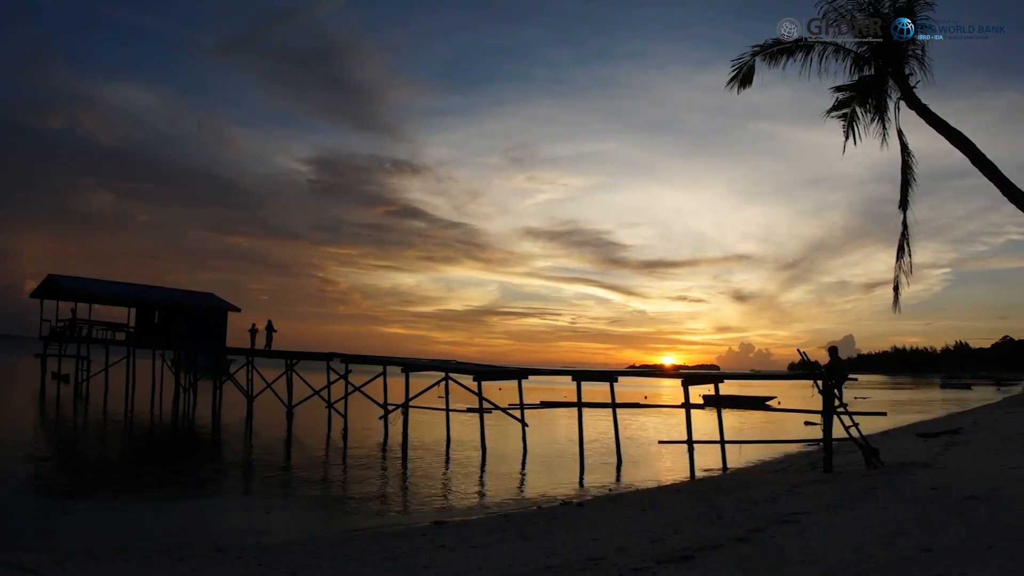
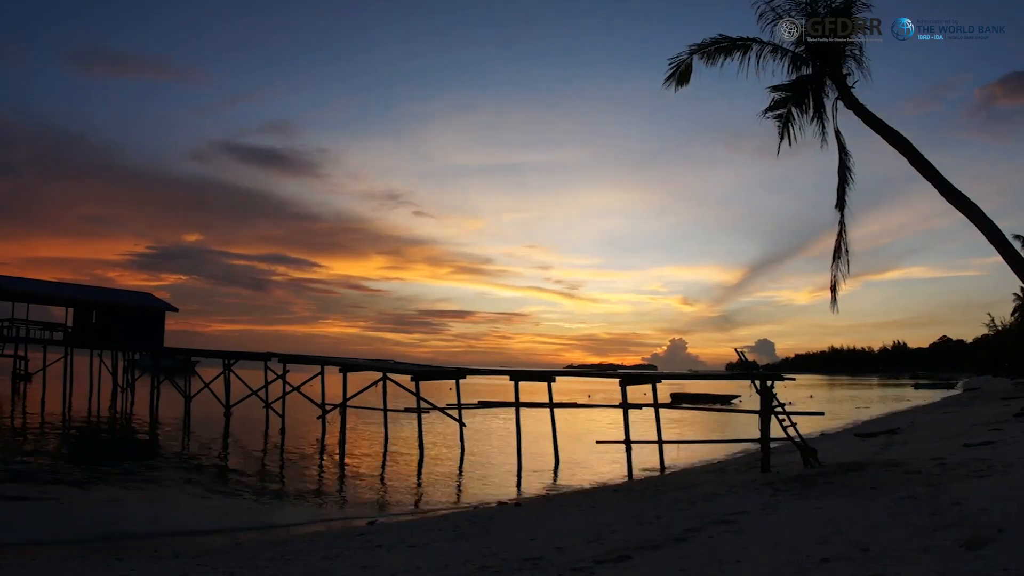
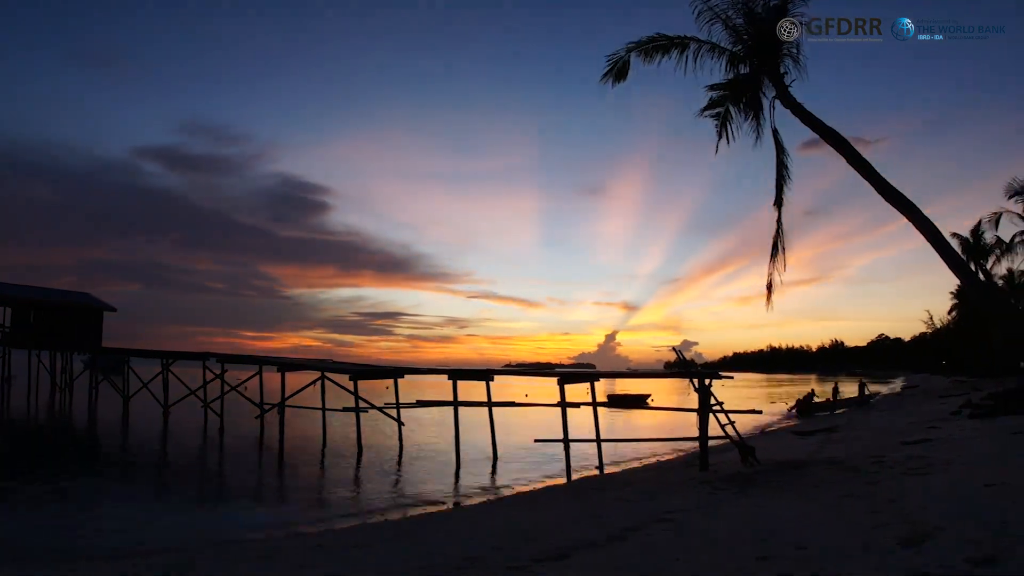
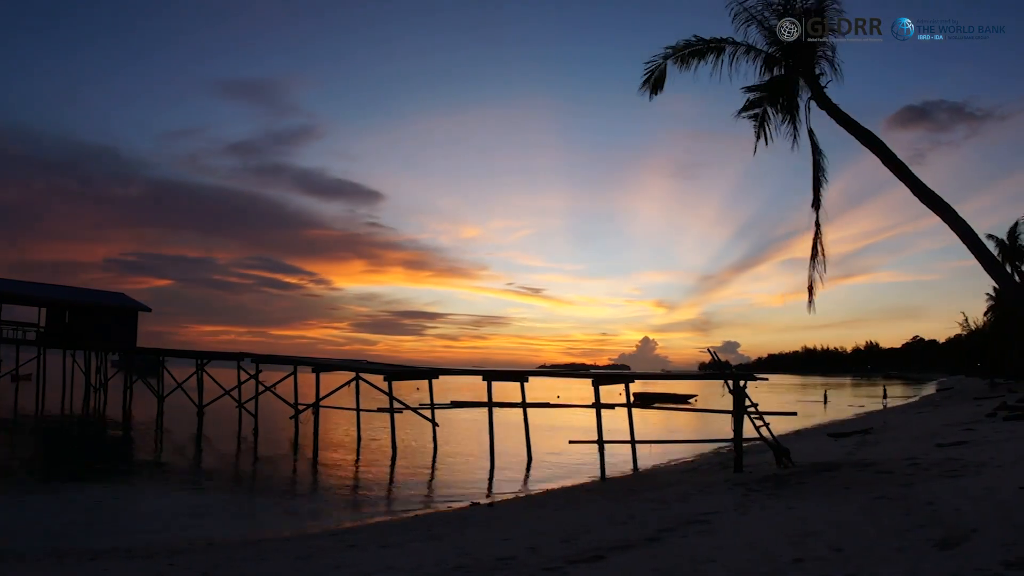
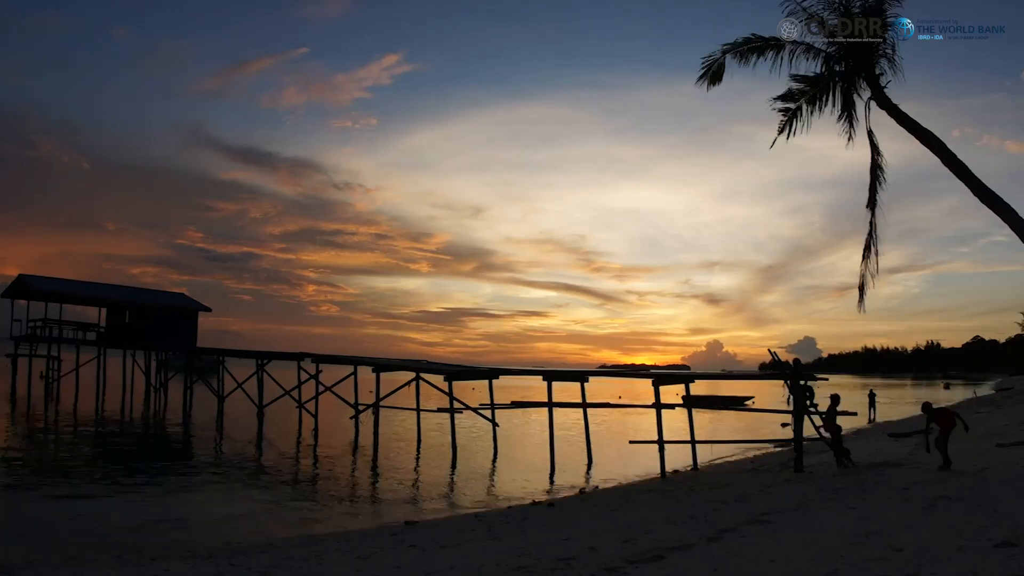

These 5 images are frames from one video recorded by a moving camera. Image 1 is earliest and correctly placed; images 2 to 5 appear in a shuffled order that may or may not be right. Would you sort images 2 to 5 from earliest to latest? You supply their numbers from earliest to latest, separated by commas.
5, 2, 4, 3
